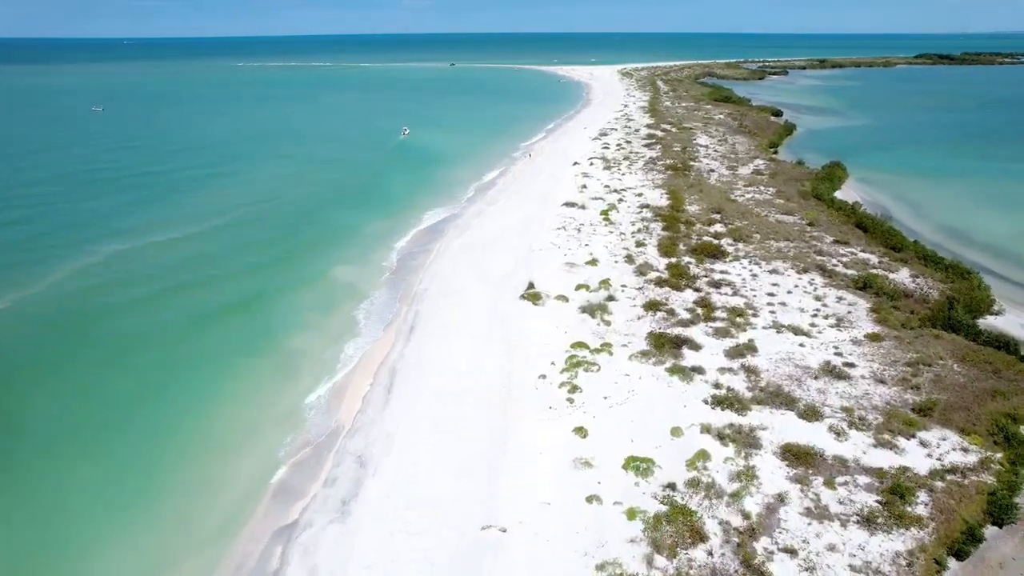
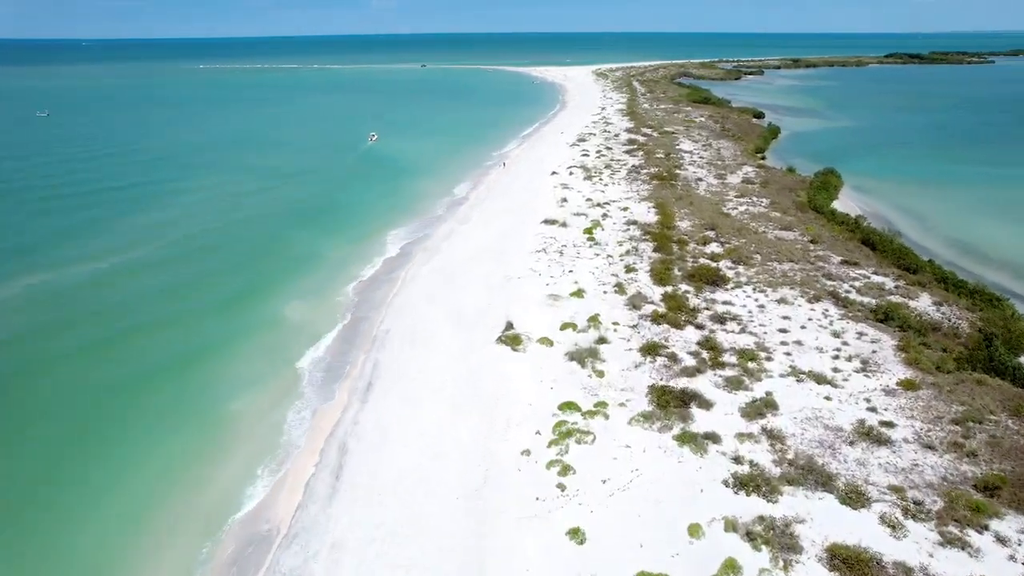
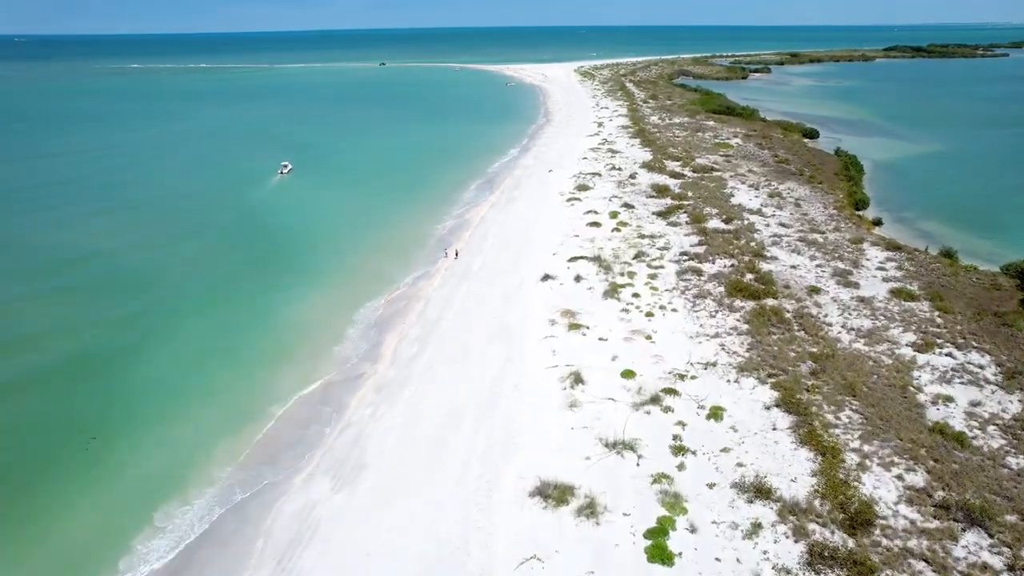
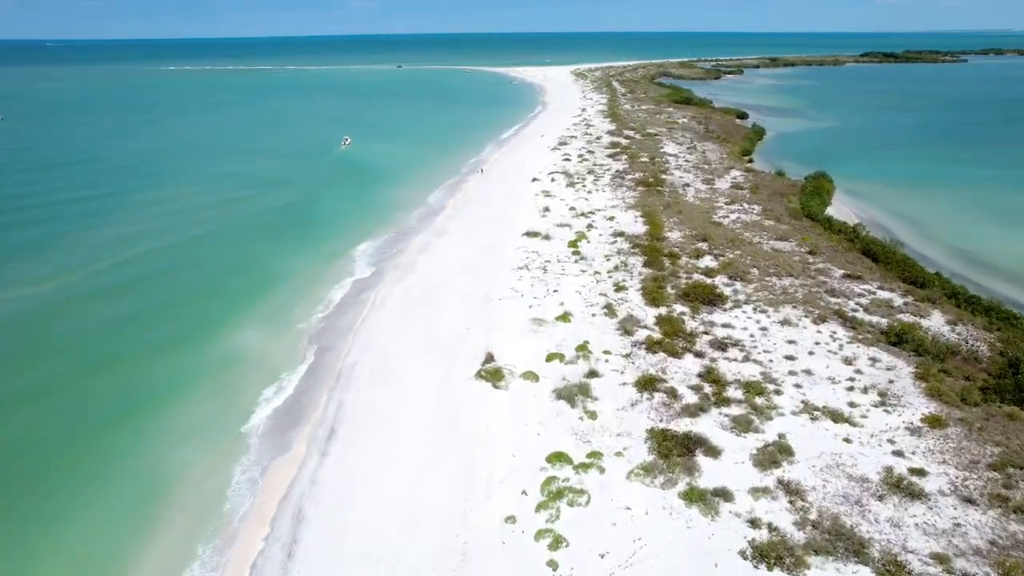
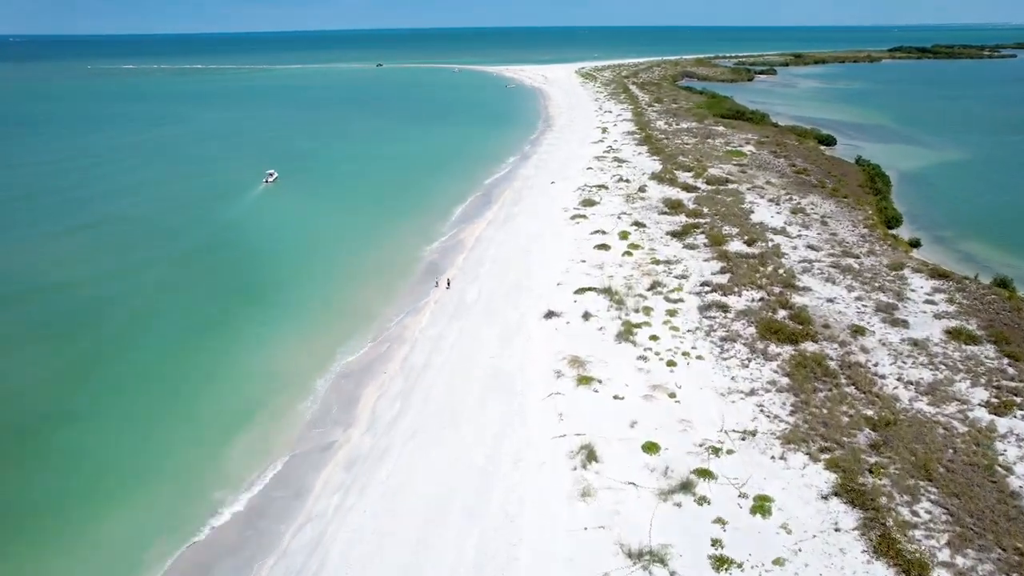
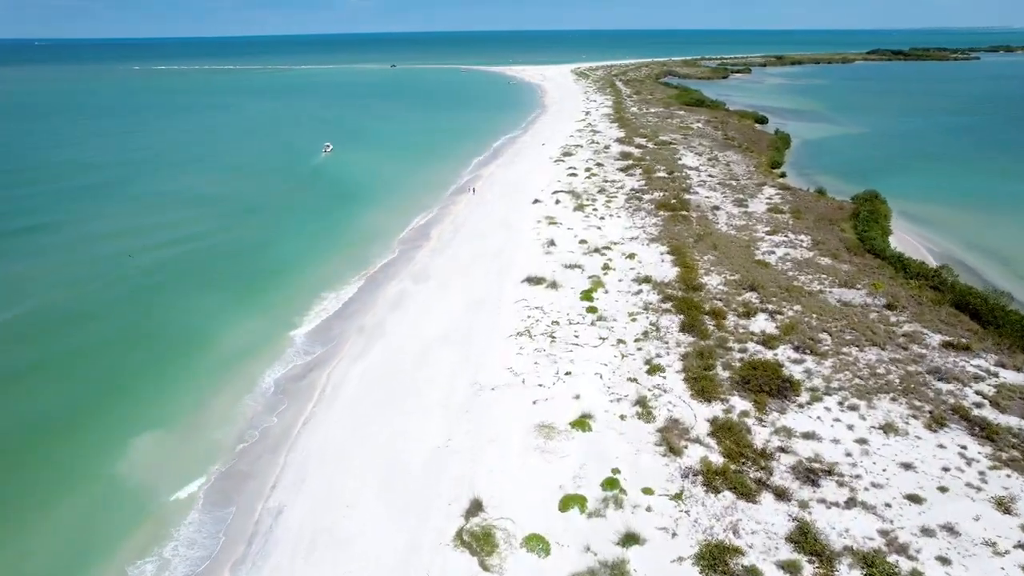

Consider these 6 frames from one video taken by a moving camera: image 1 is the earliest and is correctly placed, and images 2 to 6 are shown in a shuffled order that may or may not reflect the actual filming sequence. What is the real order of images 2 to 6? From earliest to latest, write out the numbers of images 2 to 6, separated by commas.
2, 4, 6, 3, 5
